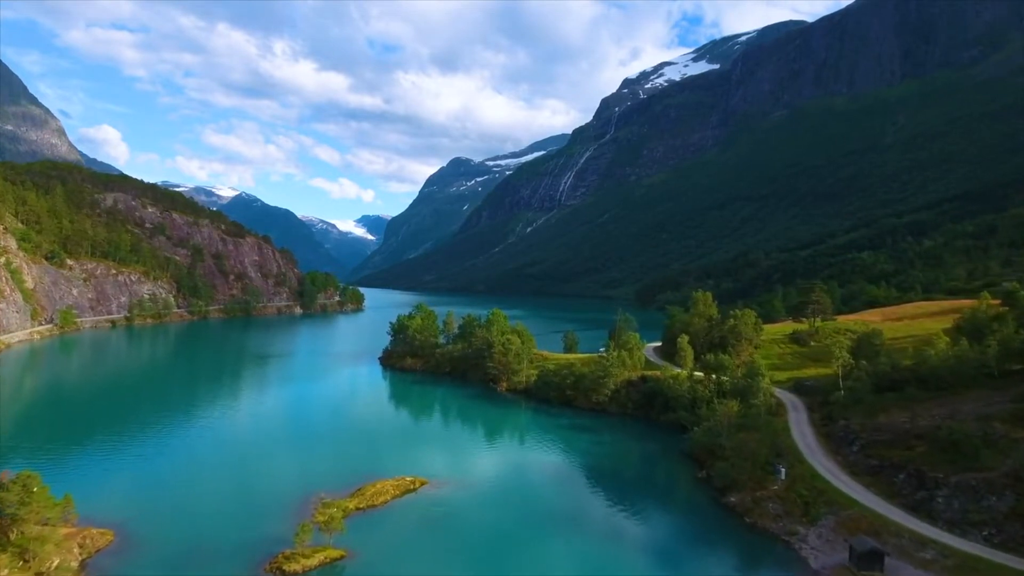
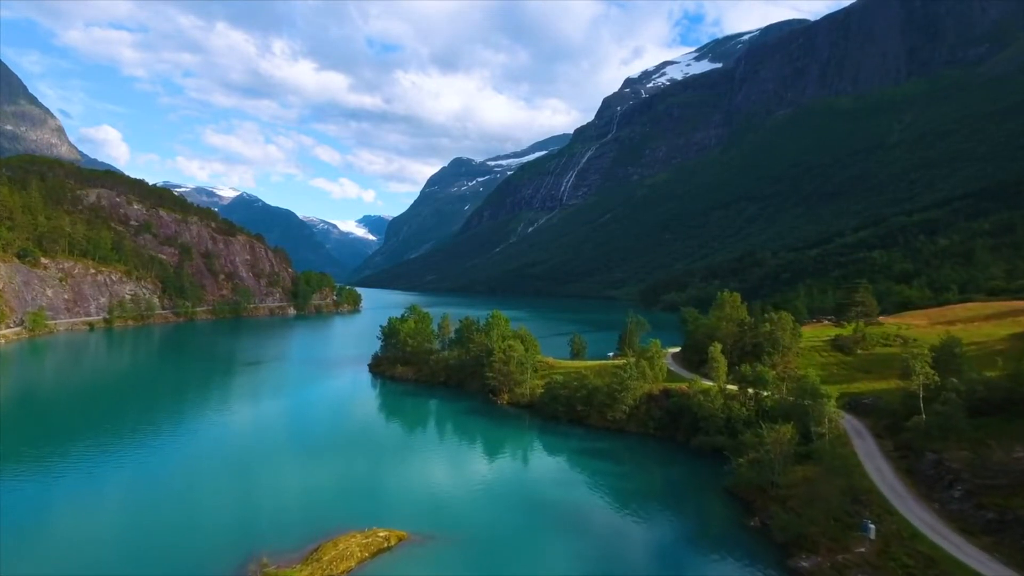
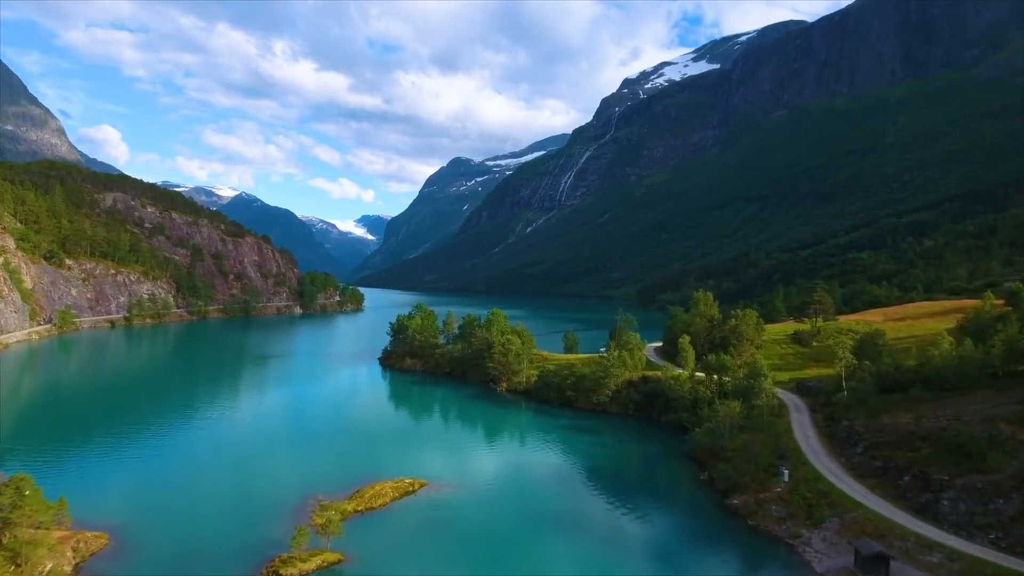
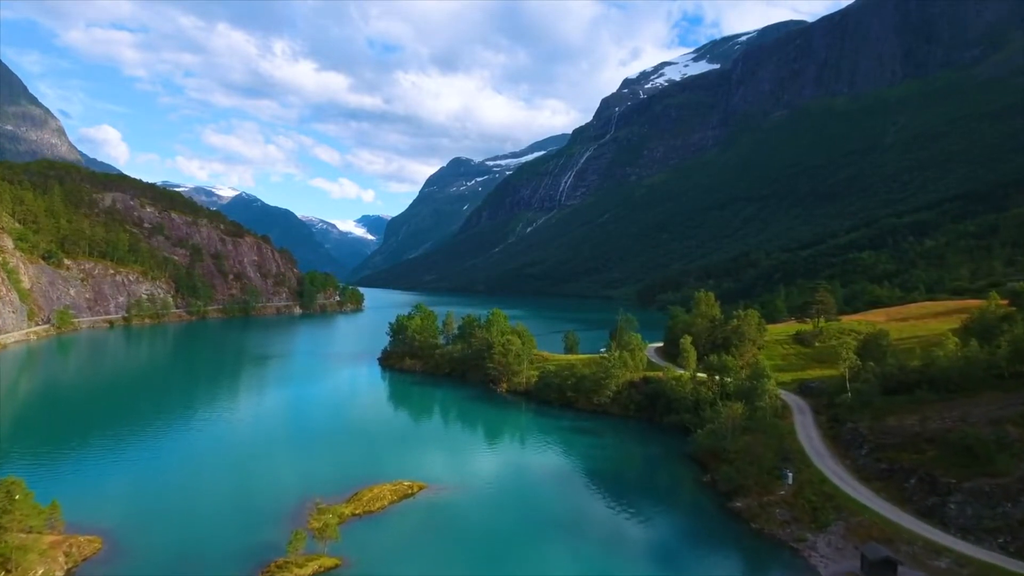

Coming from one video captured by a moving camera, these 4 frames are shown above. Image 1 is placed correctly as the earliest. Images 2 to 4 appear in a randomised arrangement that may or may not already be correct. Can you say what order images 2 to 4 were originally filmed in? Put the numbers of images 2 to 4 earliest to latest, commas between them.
3, 4, 2
